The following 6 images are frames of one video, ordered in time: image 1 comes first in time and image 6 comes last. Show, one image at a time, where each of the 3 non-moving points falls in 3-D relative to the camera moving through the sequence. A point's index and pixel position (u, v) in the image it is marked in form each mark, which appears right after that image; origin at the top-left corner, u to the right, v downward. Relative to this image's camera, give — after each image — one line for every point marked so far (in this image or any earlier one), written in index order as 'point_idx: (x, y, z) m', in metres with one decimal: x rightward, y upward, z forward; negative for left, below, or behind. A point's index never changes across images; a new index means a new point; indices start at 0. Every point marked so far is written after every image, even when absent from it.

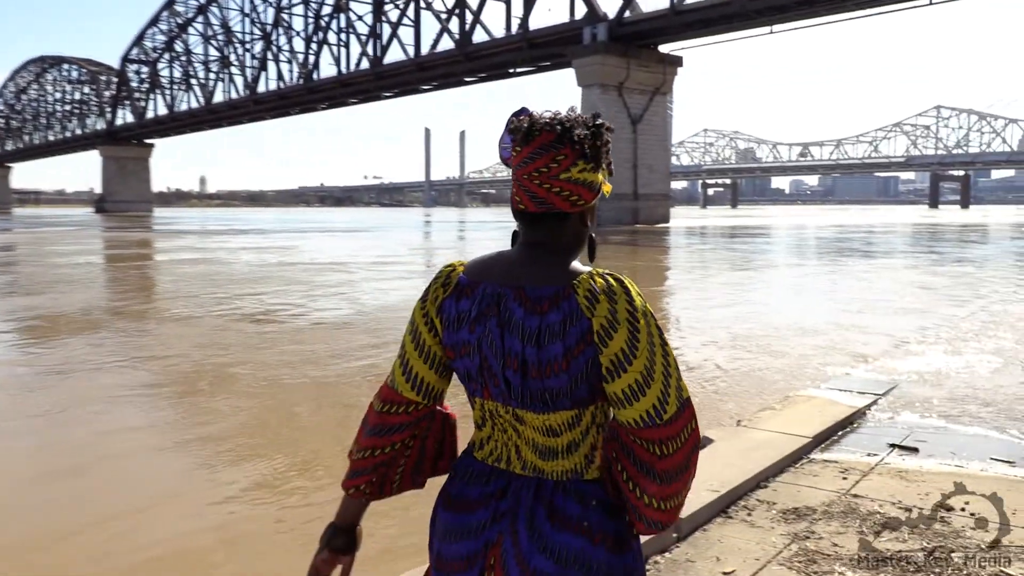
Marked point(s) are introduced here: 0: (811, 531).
0: (+1.1, -0.9, +4.2) m
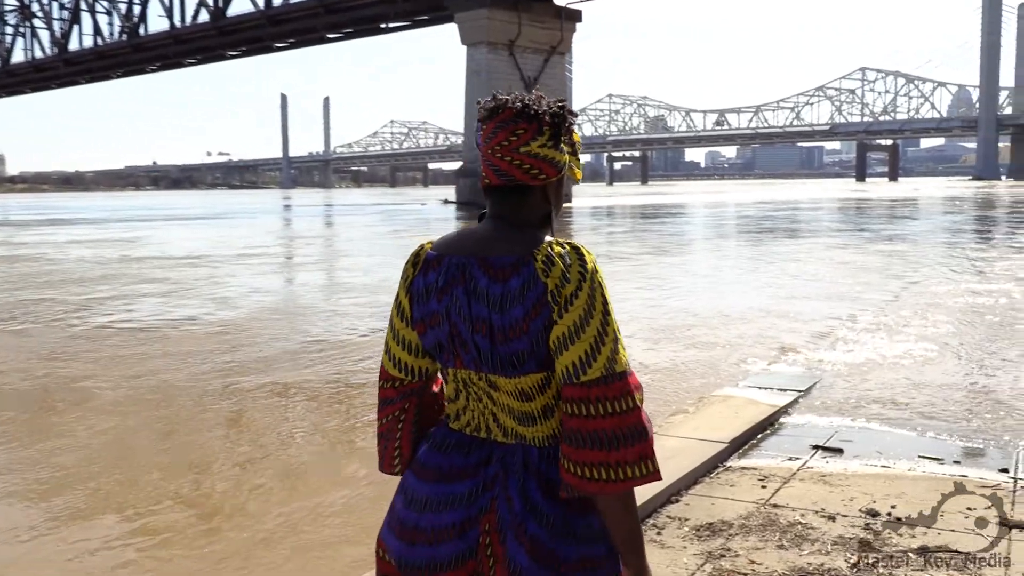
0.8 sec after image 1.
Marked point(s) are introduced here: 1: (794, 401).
0: (+0.7, -0.8, +3.7) m
1: (+1.3, -0.5, +5.2) m
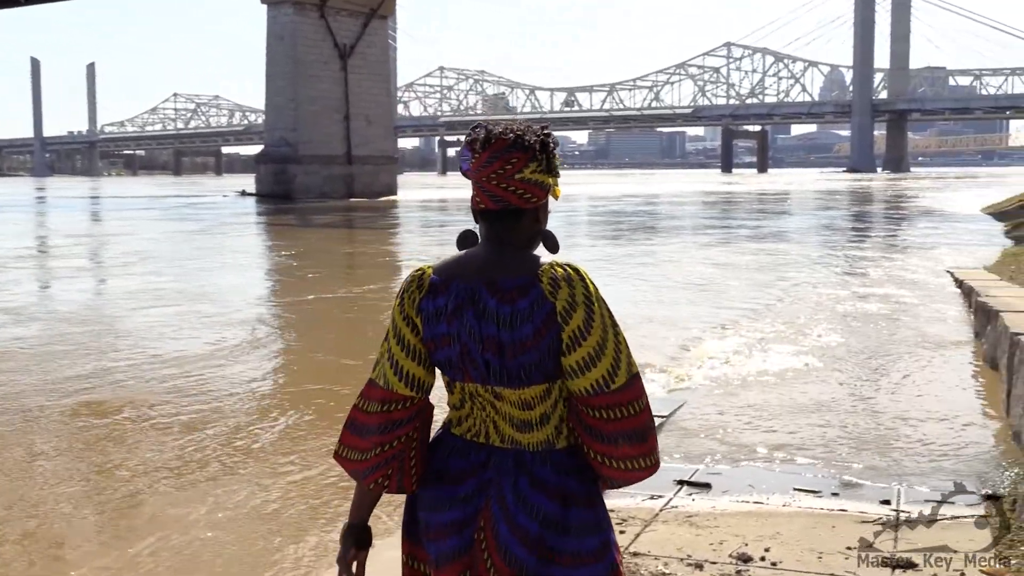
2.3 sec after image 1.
0: (+0.2, -0.9, +3.1) m
1: (+0.6, -0.5, +4.7) m
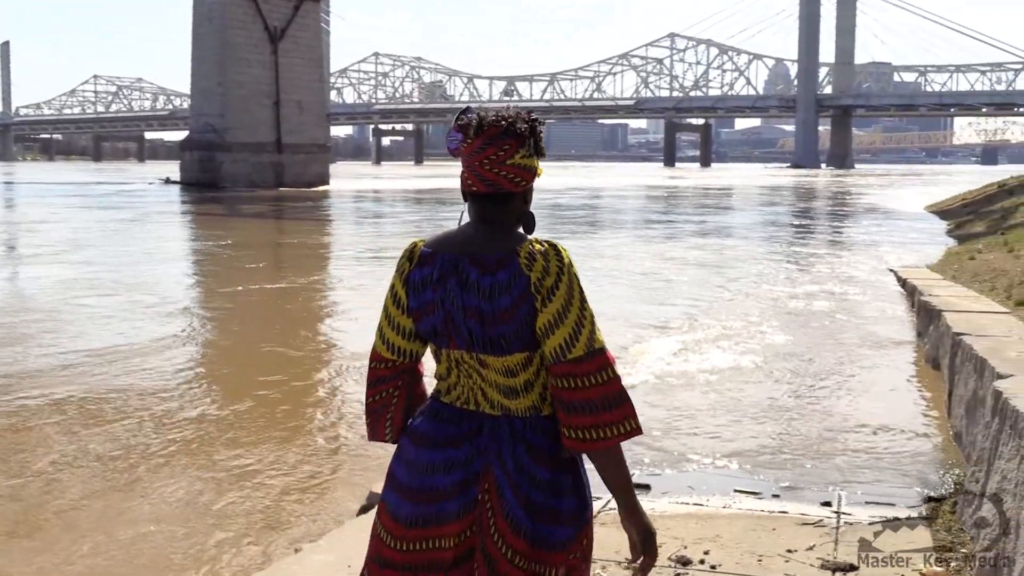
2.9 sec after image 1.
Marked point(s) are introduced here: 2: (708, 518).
0: (0.0, -0.8, +3.0) m
1: (+0.3, -0.5, +4.6) m
2: (+0.6, -0.7, +3.6) m
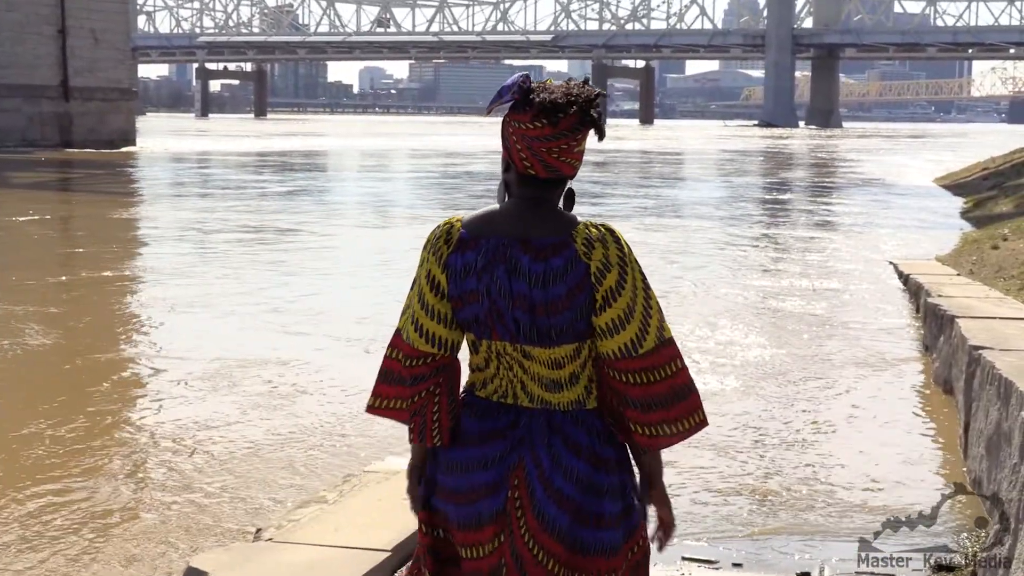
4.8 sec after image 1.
0: (-0.3, -0.9, +2.1) m
1: (0.0, -0.4, +3.6) m
2: (+0.3, -0.7, +2.7) m
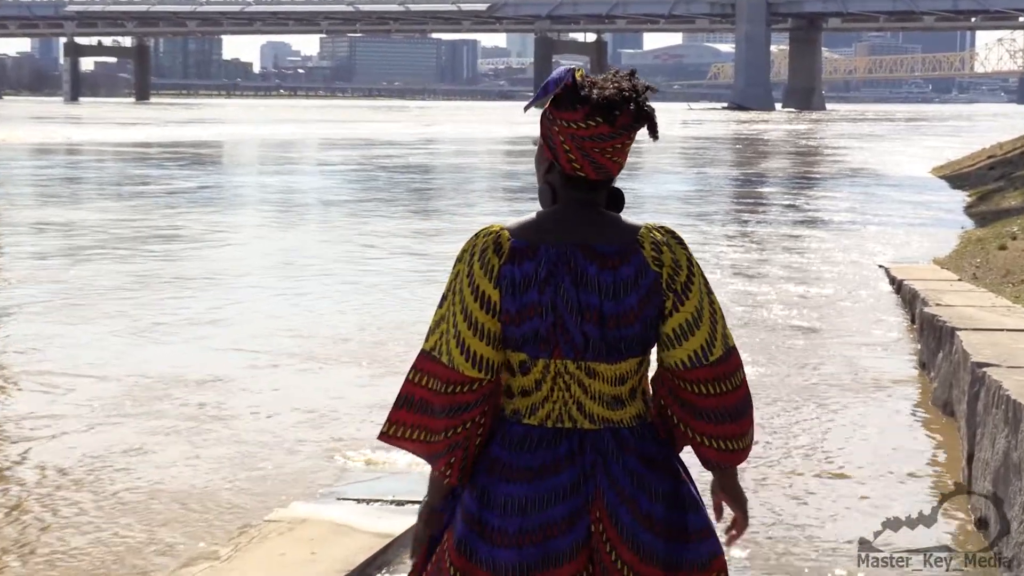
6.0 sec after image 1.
0: (-0.5, -0.9, +1.6) m
1: (-0.2, -0.5, +3.2) m
2: (+0.1, -0.7, +2.3) m
